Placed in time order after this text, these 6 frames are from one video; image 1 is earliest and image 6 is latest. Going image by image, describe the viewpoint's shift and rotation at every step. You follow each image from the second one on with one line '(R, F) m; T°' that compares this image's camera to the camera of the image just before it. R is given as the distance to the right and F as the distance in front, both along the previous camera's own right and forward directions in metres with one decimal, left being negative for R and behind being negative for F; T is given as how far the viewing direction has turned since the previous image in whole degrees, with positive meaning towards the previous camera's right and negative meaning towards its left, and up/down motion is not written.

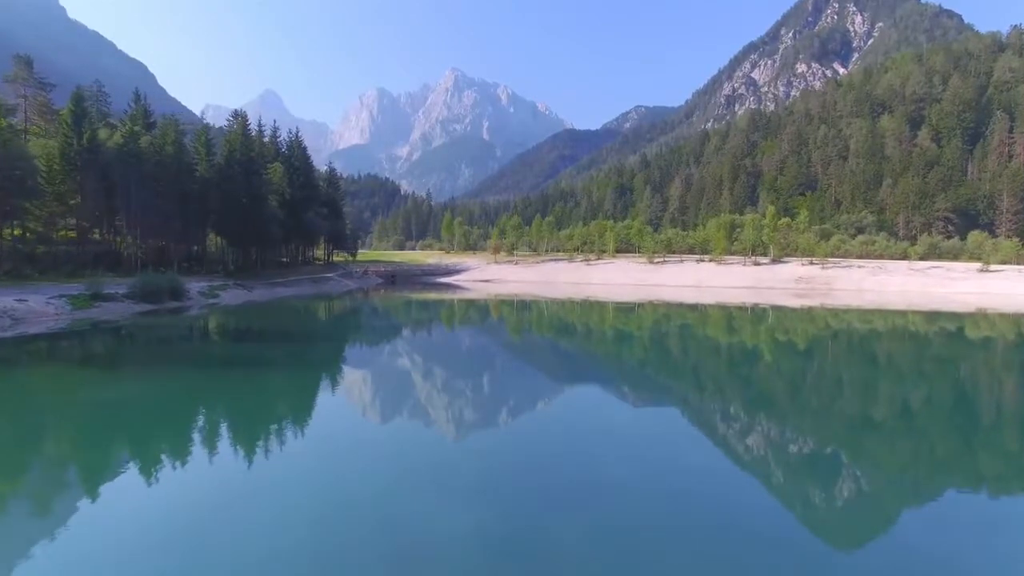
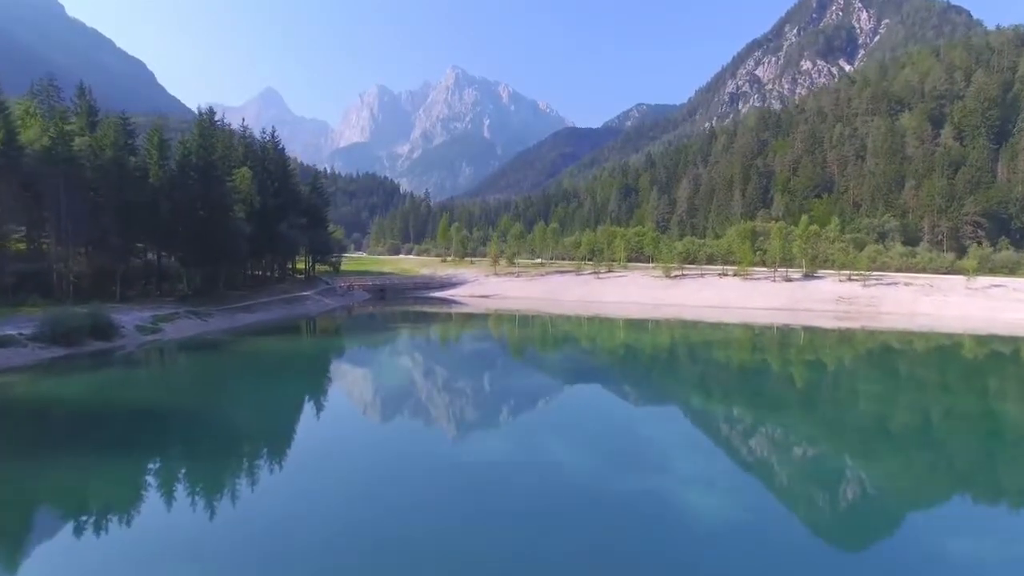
(0.0, +4.5) m; 0°
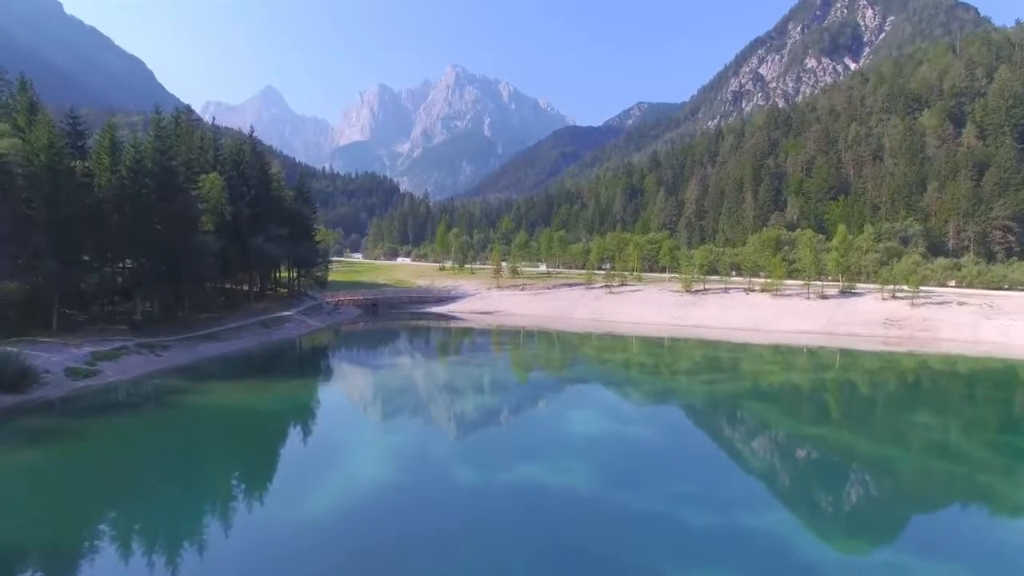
(-0.2, +3.8) m; 0°
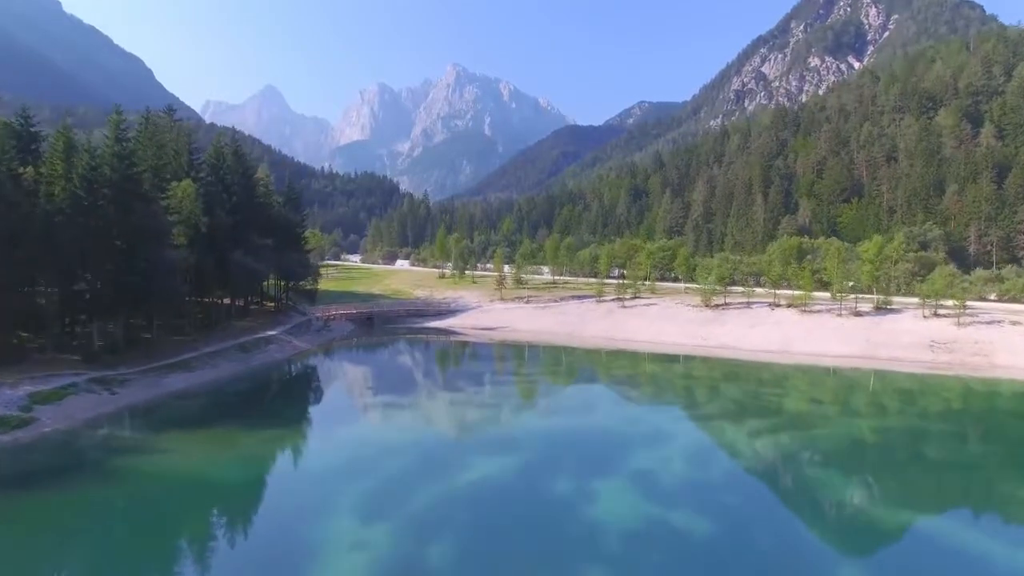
(-0.3, +2.9) m; 0°
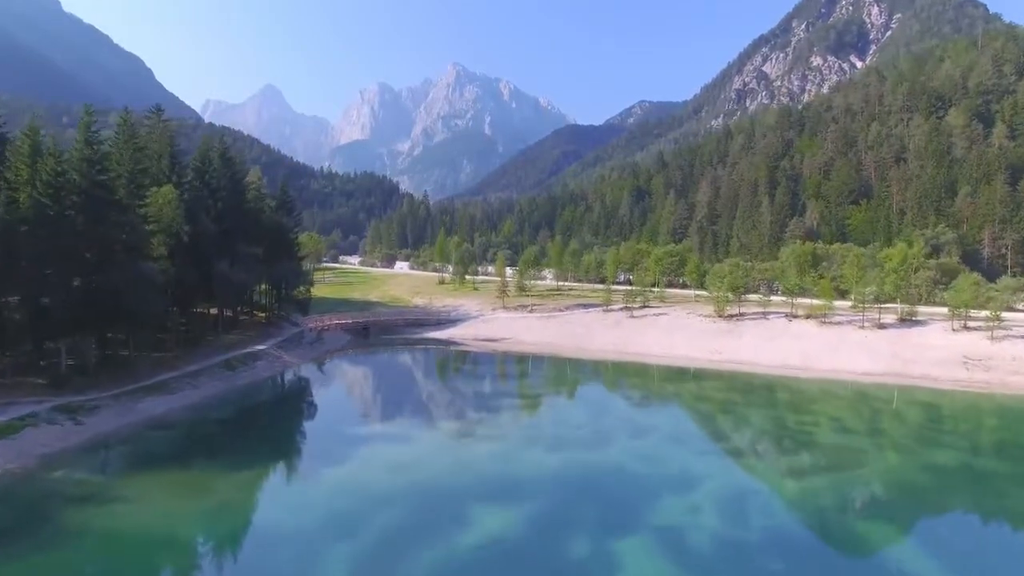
(-0.2, +1.7) m; 0°
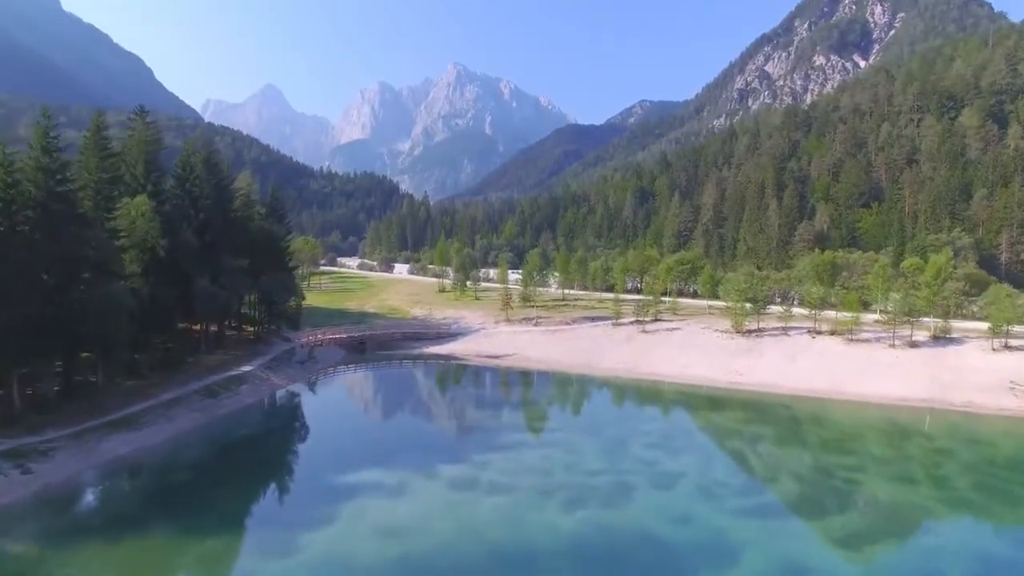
(-0.2, +2.0) m; 0°
